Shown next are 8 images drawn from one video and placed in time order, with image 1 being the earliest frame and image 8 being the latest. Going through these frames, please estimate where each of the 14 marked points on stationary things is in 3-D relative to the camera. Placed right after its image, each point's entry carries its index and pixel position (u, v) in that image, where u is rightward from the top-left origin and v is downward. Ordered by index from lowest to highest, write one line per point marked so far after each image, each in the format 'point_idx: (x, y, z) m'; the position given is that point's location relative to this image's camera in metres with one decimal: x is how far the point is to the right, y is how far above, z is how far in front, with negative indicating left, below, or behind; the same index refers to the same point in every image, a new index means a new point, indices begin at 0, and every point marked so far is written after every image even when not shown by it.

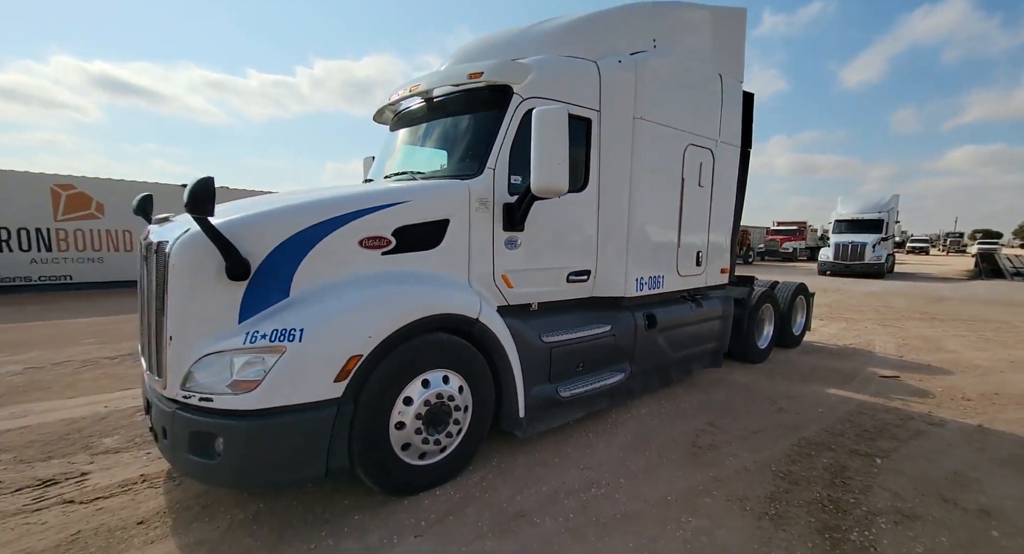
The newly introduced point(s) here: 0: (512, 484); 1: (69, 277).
0: (0.0, -1.3, +3.1) m
1: (-9.6, 0.0, +10.4) m
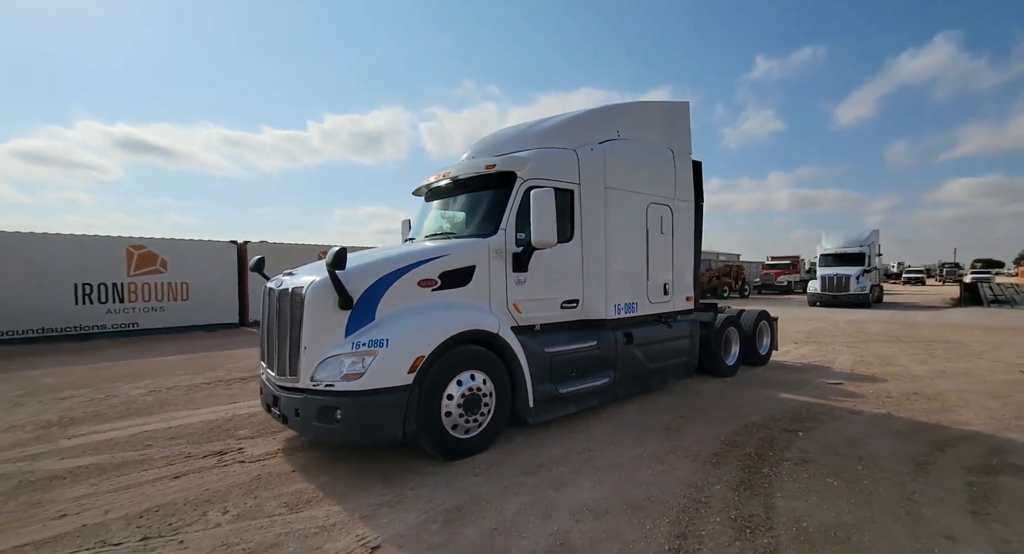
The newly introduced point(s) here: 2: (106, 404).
0: (+0.2, -1.6, +4.4) m
1: (-9.4, -1.2, +11.8) m
2: (-4.7, -1.5, +5.6) m
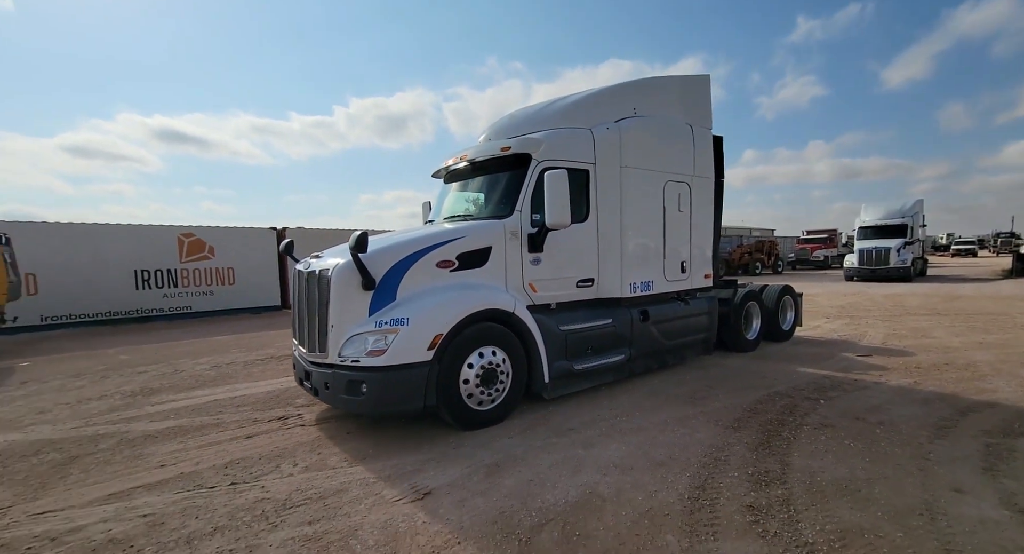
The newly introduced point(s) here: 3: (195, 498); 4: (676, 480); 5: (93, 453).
0: (+0.5, -1.4, +4.7) m
1: (-8.6, -0.8, +12.7) m
2: (-4.3, -1.3, +6.2) m
3: (-2.0, -1.4, +2.9) m
4: (+1.1, -1.4, +3.3) m
5: (-3.1, -1.3, +3.6) m
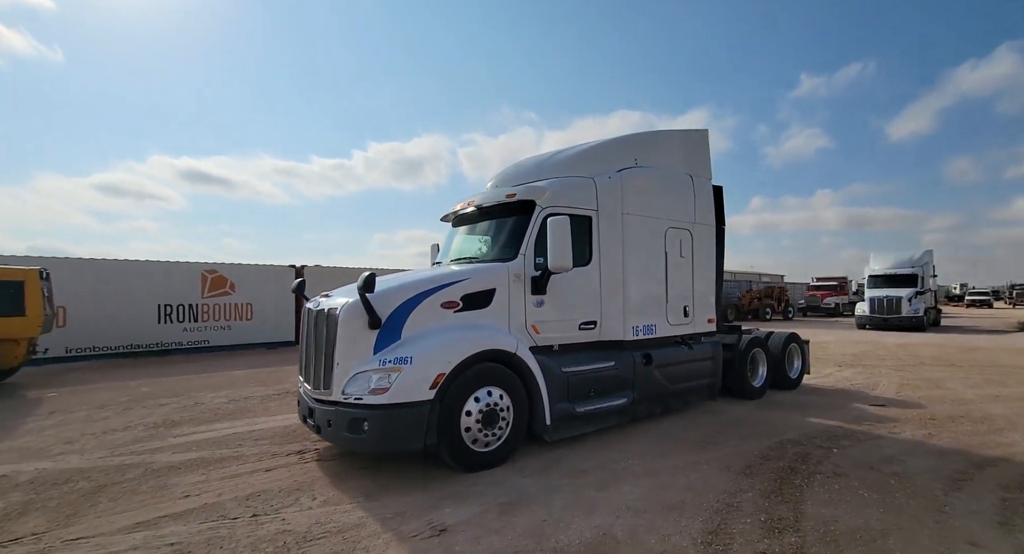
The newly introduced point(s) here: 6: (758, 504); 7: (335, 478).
0: (+0.6, -1.8, +4.7) m
1: (-8.3, -1.7, +12.9) m
2: (-4.2, -1.8, +6.3) m
3: (-1.9, -1.6, +3.0) m
4: (+1.2, -1.7, +3.3) m
5: (-3.0, -1.6, +3.7) m
6: (+1.9, -1.7, +3.6) m
7: (-1.5, -1.8, +4.1) m
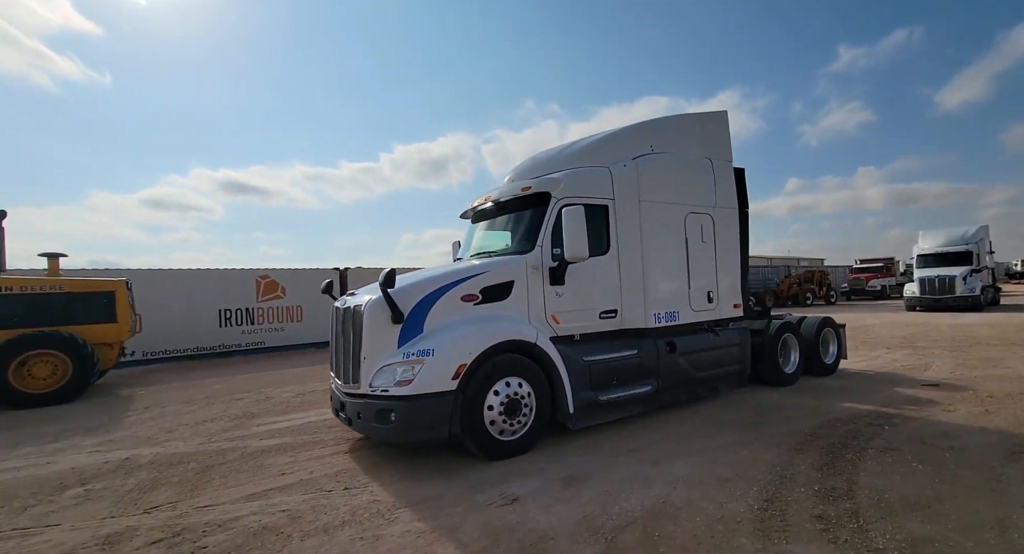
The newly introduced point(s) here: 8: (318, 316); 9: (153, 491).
0: (+1.2, -1.7, +5.0) m
1: (-7.2, -1.9, +13.7) m
2: (-3.5, -1.8, +6.8) m
3: (-1.4, -1.6, +3.4) m
4: (+1.7, -1.6, +3.5) m
5: (-2.5, -1.6, +4.2) m
6: (+2.4, -1.6, +3.8) m
7: (-1.0, -1.7, +4.5) m
8: (-6.0, -1.2, +14.7) m
9: (-2.6, -1.5, +3.4) m
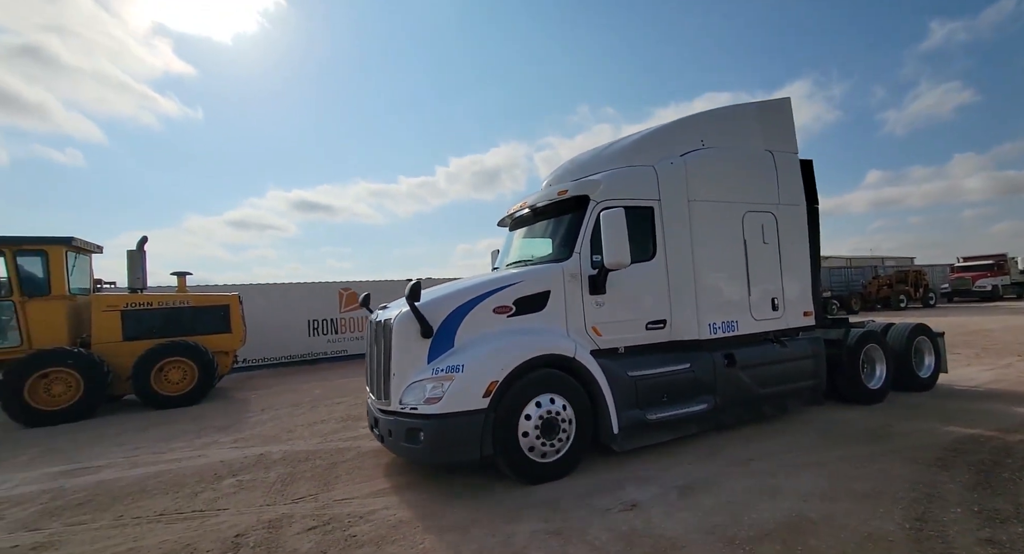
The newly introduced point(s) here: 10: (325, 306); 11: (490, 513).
0: (+2.2, -1.7, +4.8) m
1: (-5.1, -2.3, +14.5) m
2: (-2.2, -2.0, +7.3) m
3: (-0.6, -1.7, +3.6) m
4: (+2.5, -1.6, +3.3) m
5: (-1.6, -1.7, +4.5) m
6: (+3.3, -1.6, +3.5) m
7: (0.0, -1.8, +4.7) m
8: (-3.8, -1.6, +15.4) m
9: (-1.7, -1.6, +3.8) m
10: (-5.7, -0.9, +14.5) m
11: (-0.2, -1.6, +3.3) m
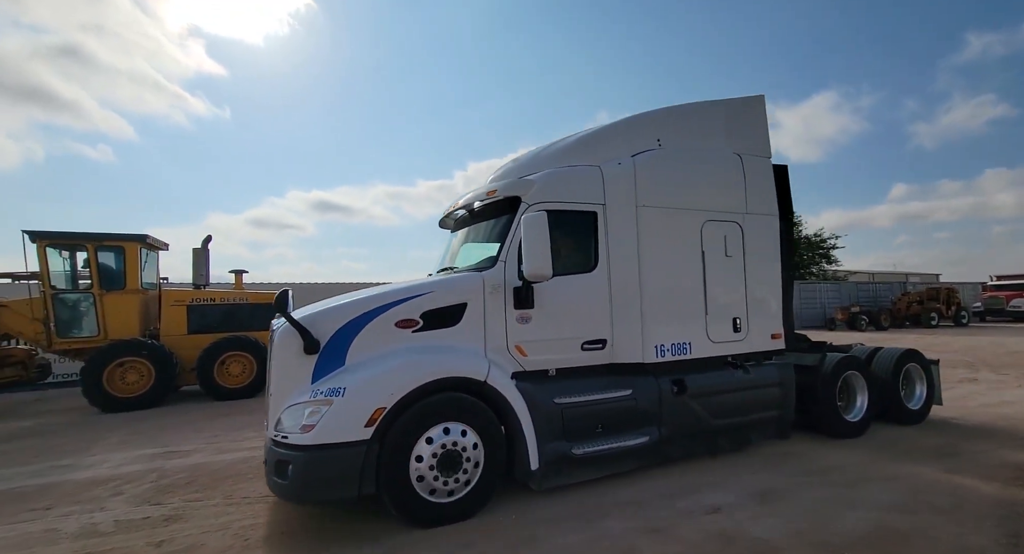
0: (+2.8, -1.9, +5.0) m
1: (-4.2, -2.3, +14.9) m
2: (-1.6, -2.0, +7.5) m
3: (0.0, -1.7, +3.8) m
4: (+3.1, -1.7, +3.4) m
5: (-1.0, -1.8, +4.7) m
6: (+3.8, -1.7, +3.6) m
7: (+0.6, -1.9, +4.8) m
8: (-2.9, -1.7, +15.7) m
9: (-1.2, -1.7, +4.0) m
10: (-4.8, -0.9, +14.8) m
11: (+0.4, -1.7, +3.4) m
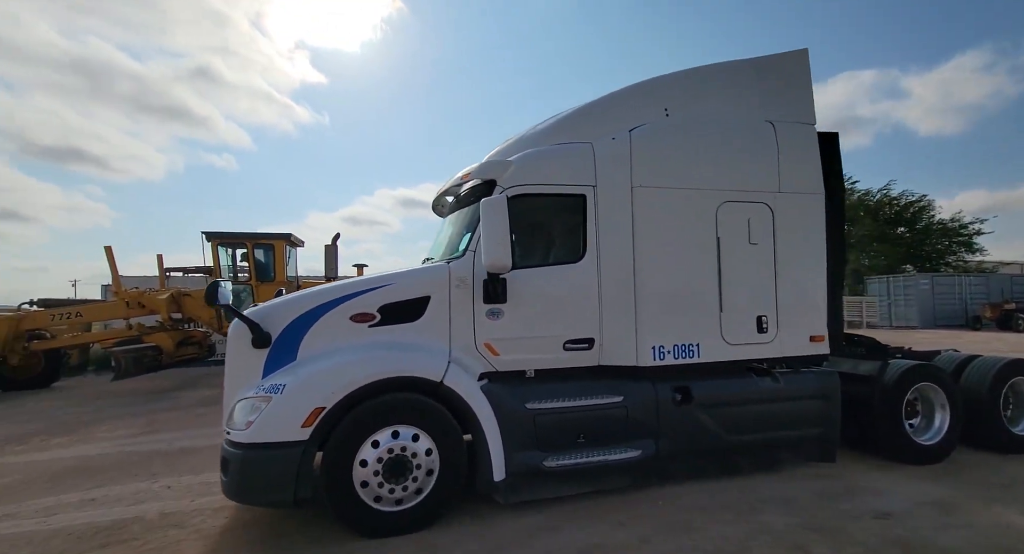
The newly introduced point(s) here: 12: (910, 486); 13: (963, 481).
0: (+4.0, -1.8, +4.5) m
1: (-1.2, -2.1, +15.5) m
2: (+0.1, -1.9, +7.8) m
3: (+1.0, -1.7, +3.9) m
4: (+4.0, -1.7, +3.0) m
5: (+0.2, -1.7, +5.0) m
6: (+4.7, -1.7, +3.1) m
7: (+1.7, -1.8, +4.8) m
8: (+0.3, -1.4, +16.1) m
9: (-0.1, -1.6, +4.3) m
10: (-1.7, -0.7, +15.6) m
11: (+1.3, -1.6, +3.5) m
12: (+3.8, -1.8, +4.1) m
13: (+4.3, -1.8, +4.3) m
